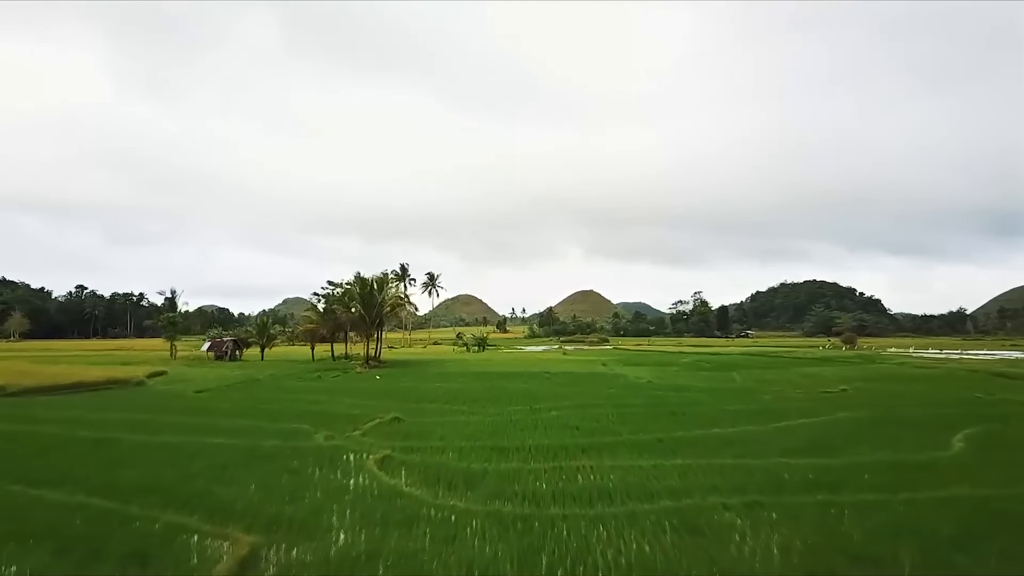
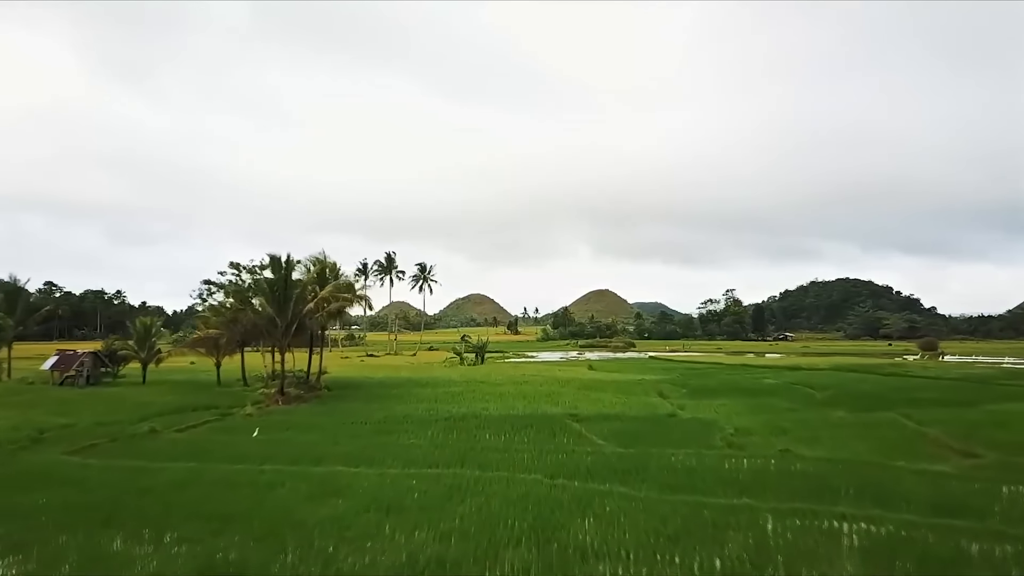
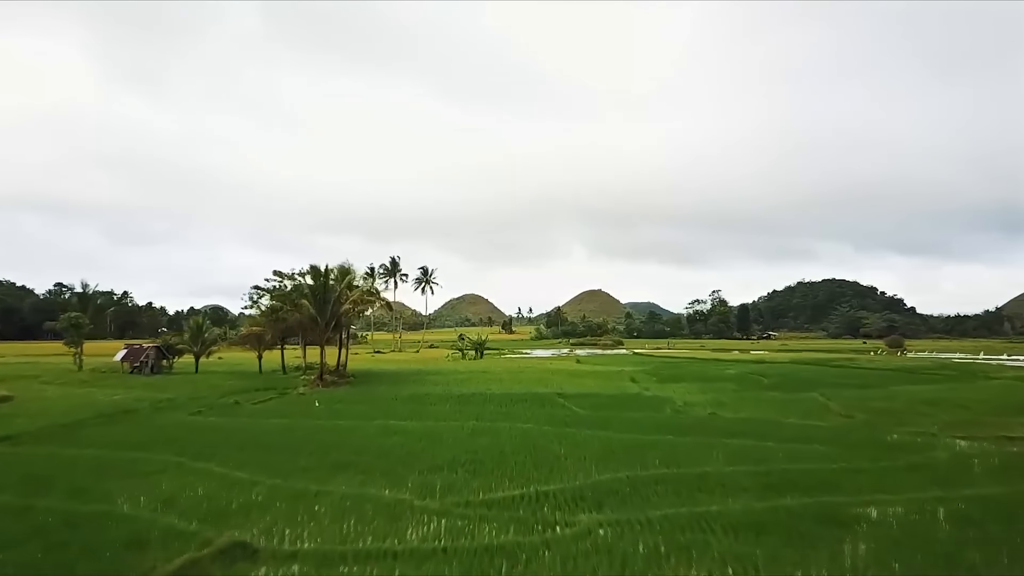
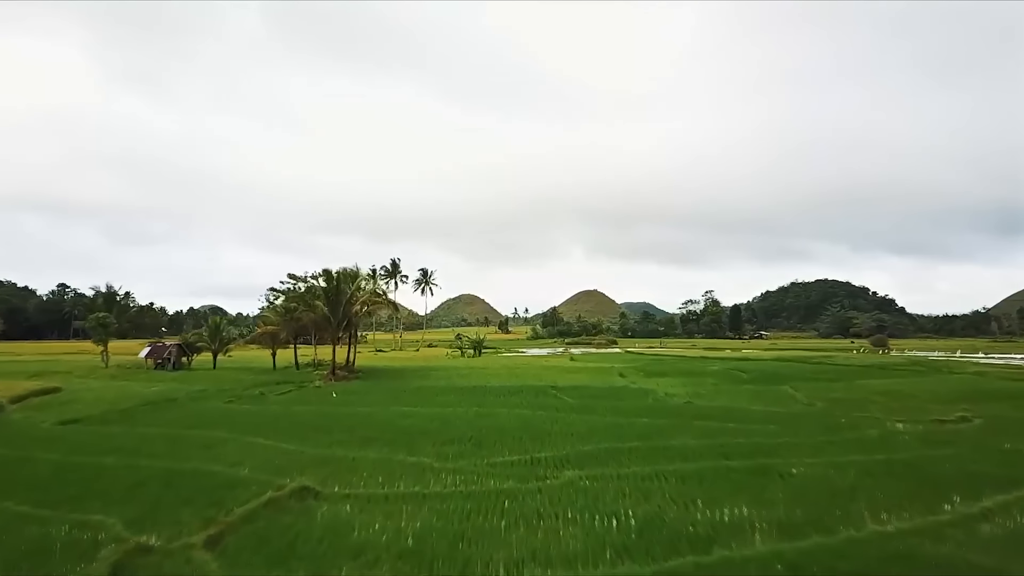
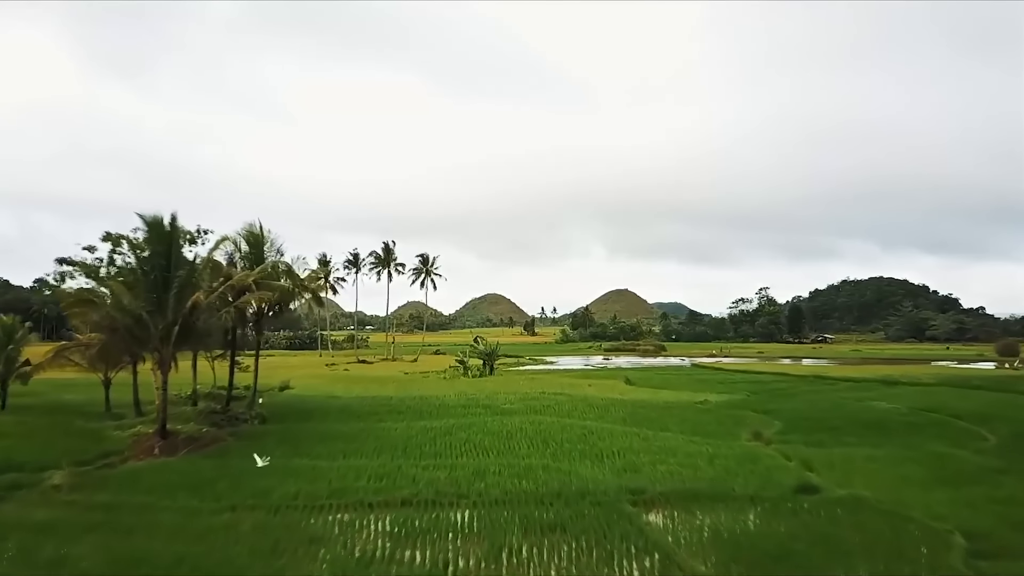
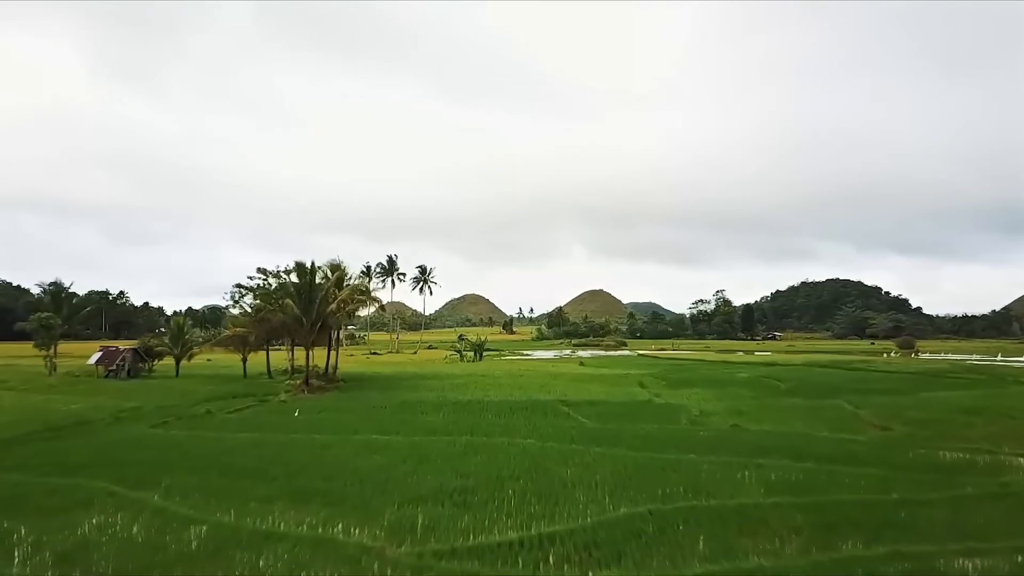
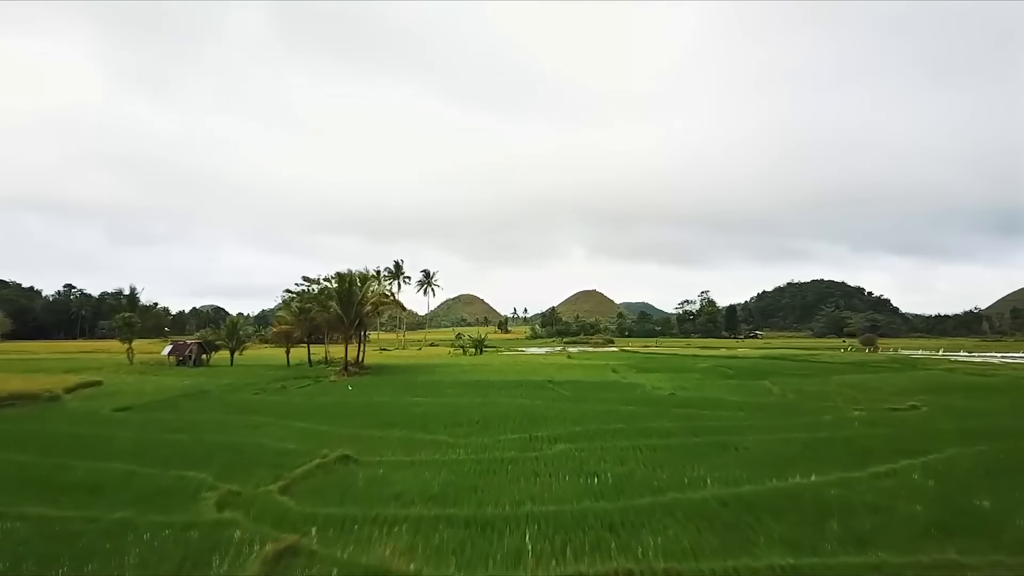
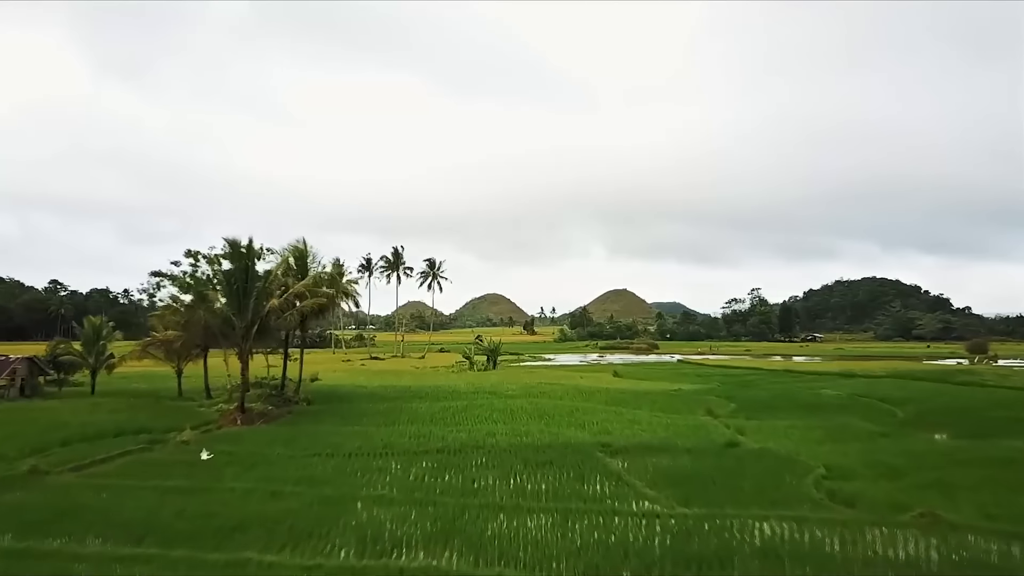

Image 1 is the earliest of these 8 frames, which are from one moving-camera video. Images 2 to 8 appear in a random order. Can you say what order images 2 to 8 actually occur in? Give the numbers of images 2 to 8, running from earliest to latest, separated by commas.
7, 4, 3, 6, 2, 8, 5
